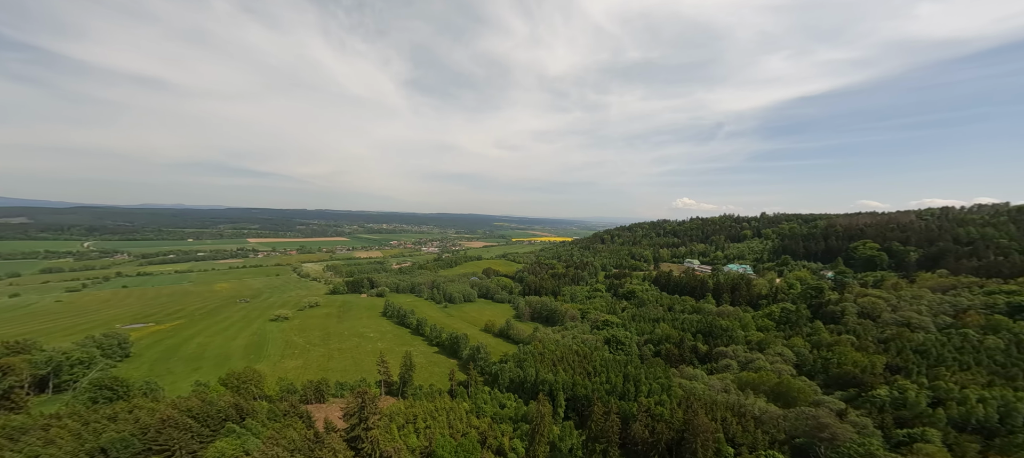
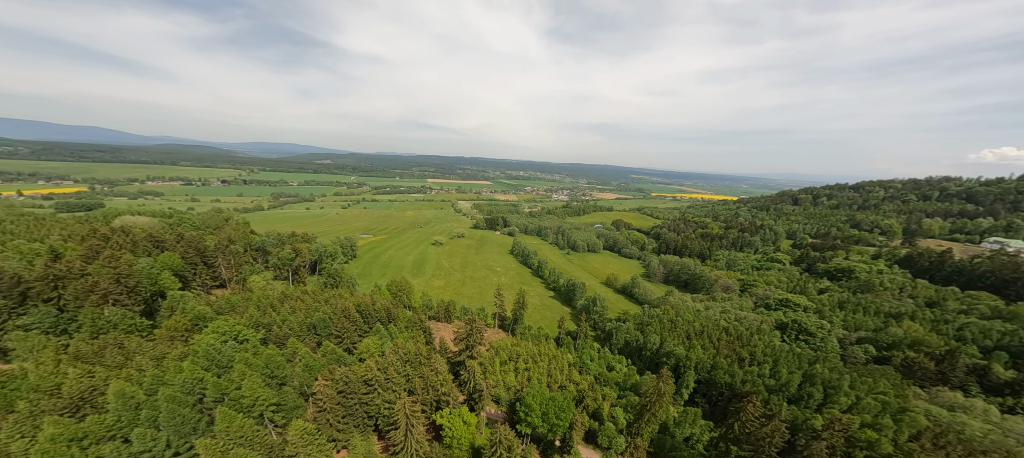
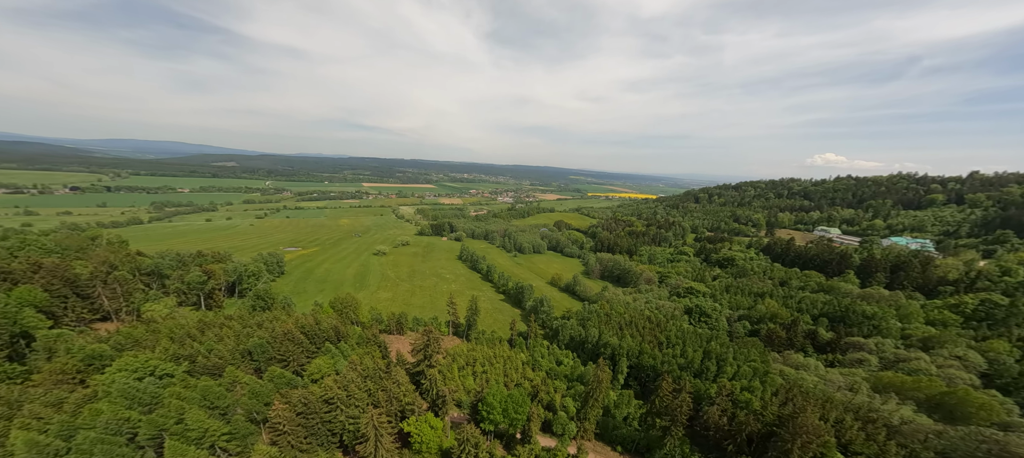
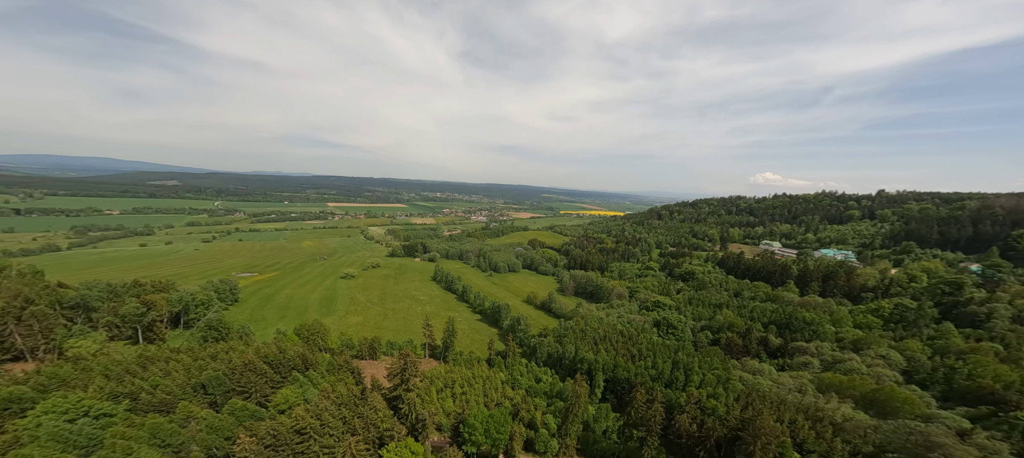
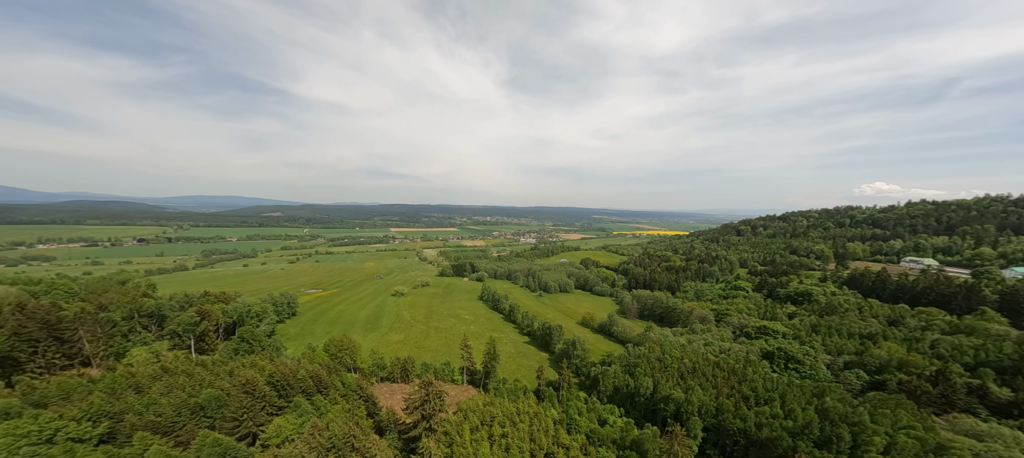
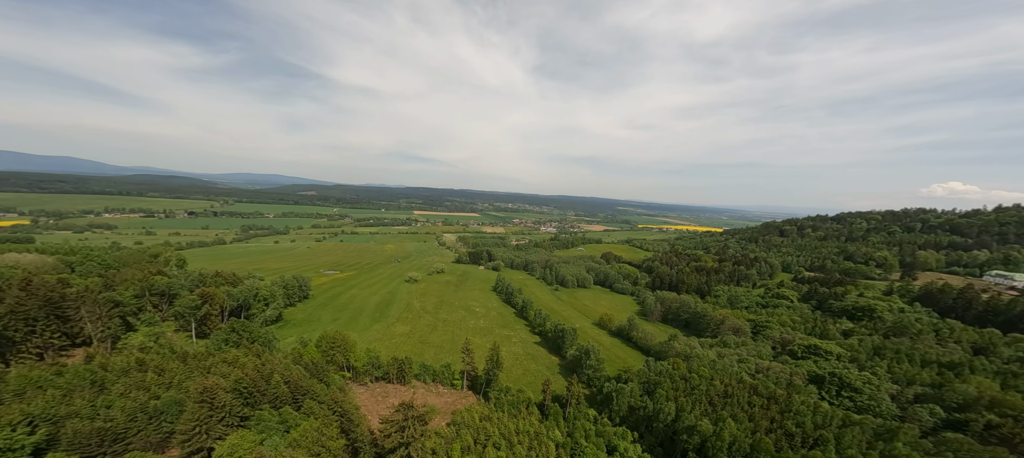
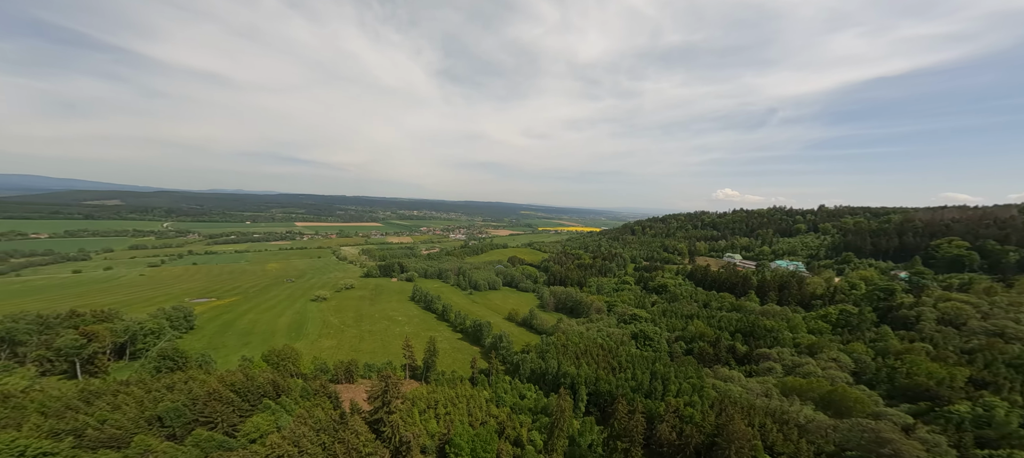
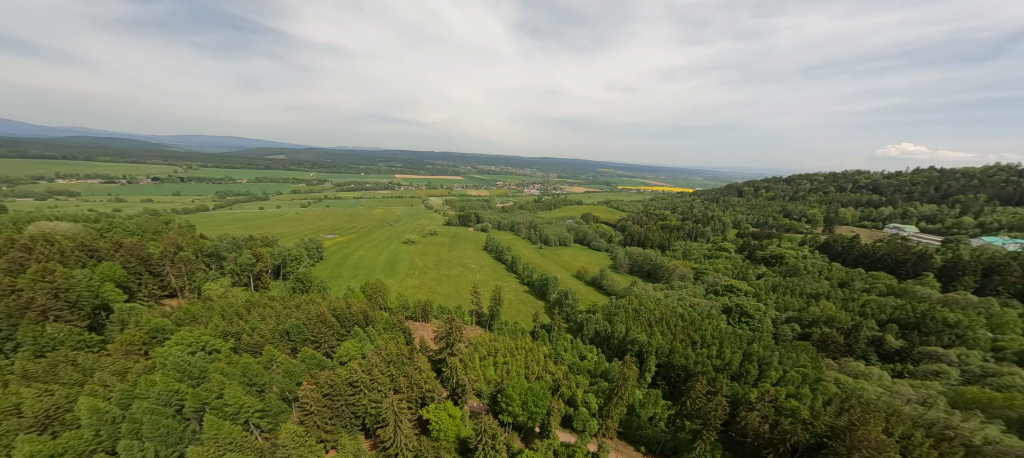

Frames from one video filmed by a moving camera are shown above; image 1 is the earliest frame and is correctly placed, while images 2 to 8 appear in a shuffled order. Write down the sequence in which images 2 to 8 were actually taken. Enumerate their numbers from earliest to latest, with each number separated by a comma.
7, 4, 3, 8, 2, 5, 6
